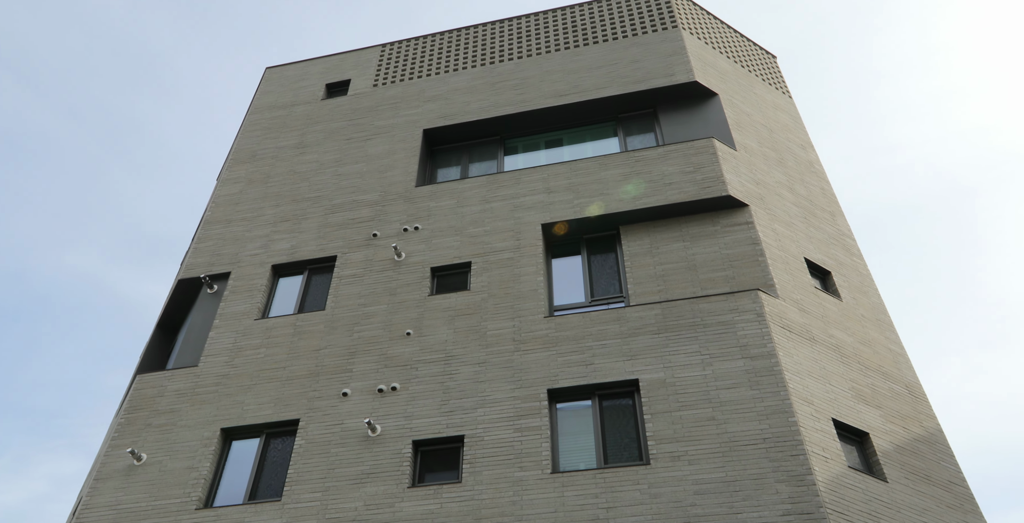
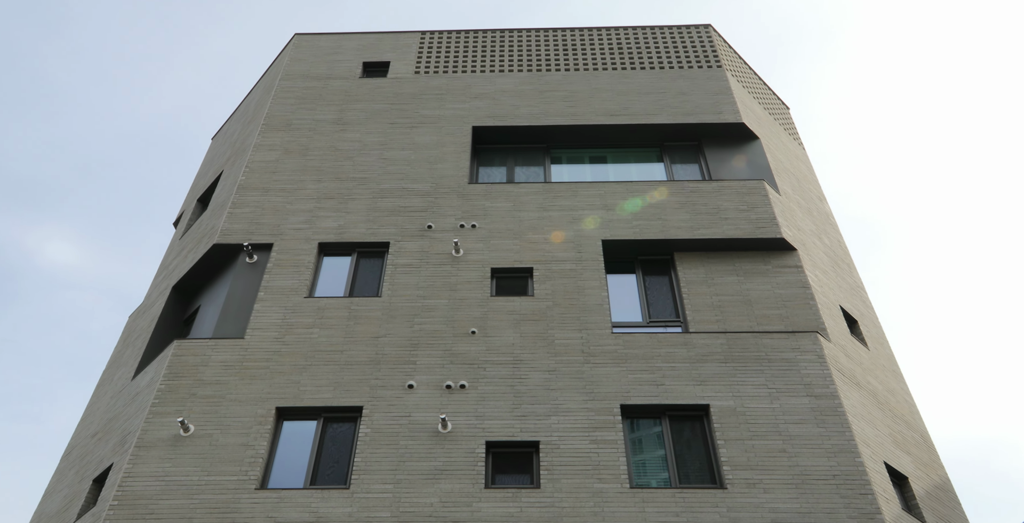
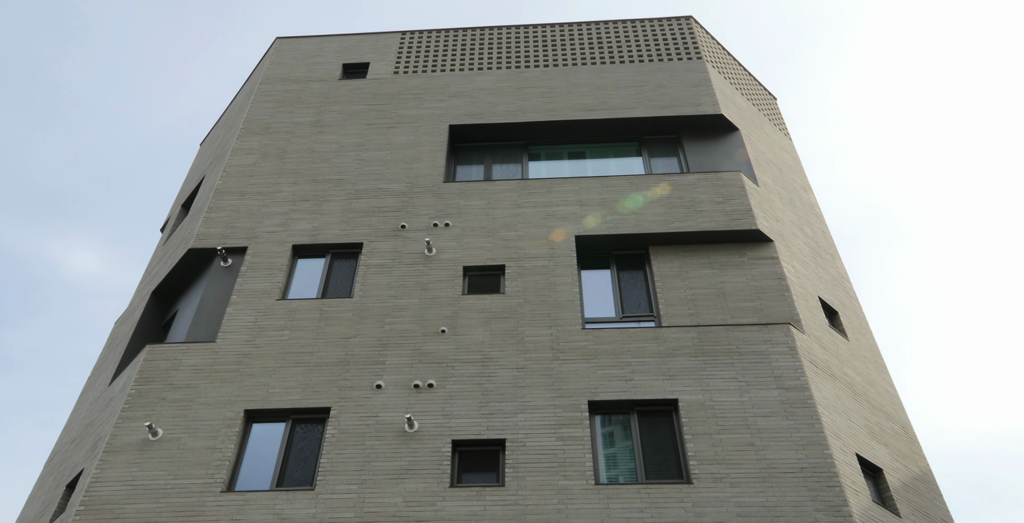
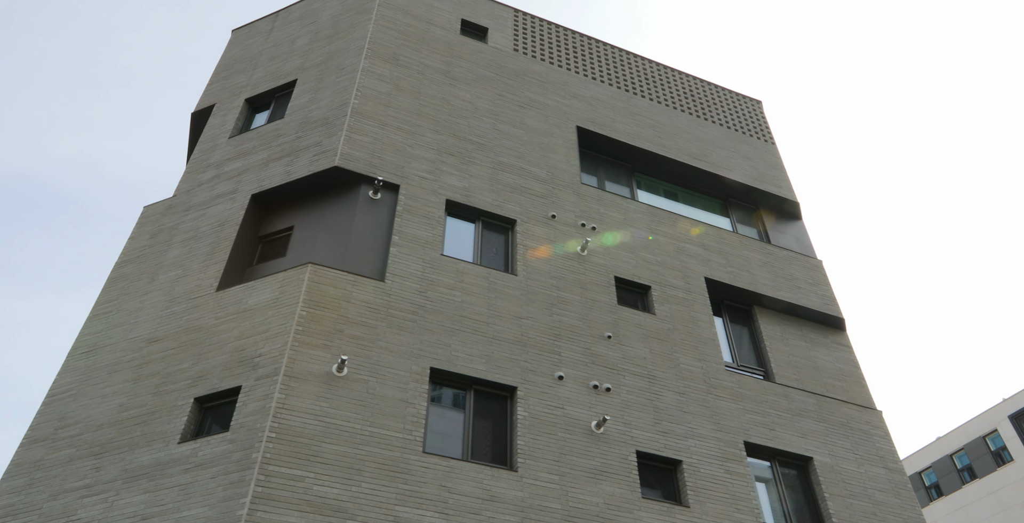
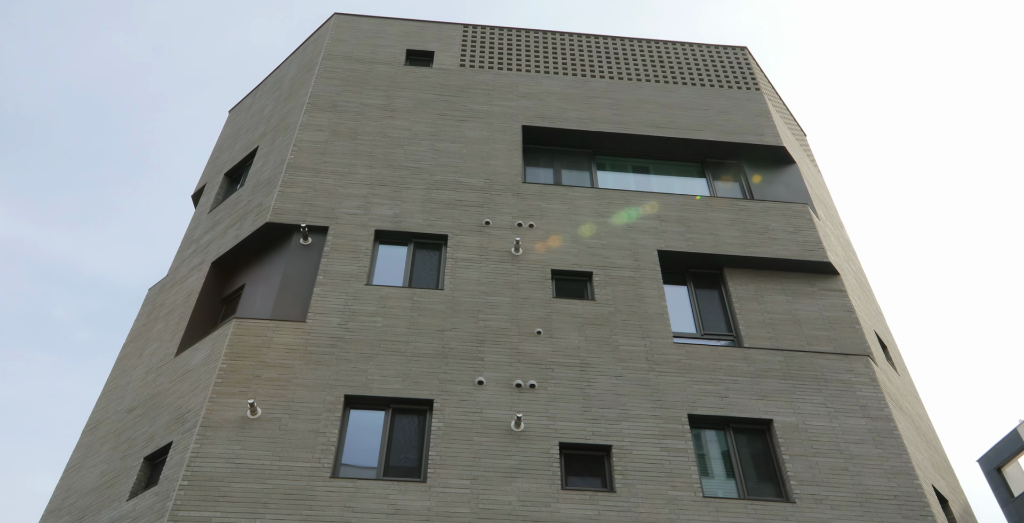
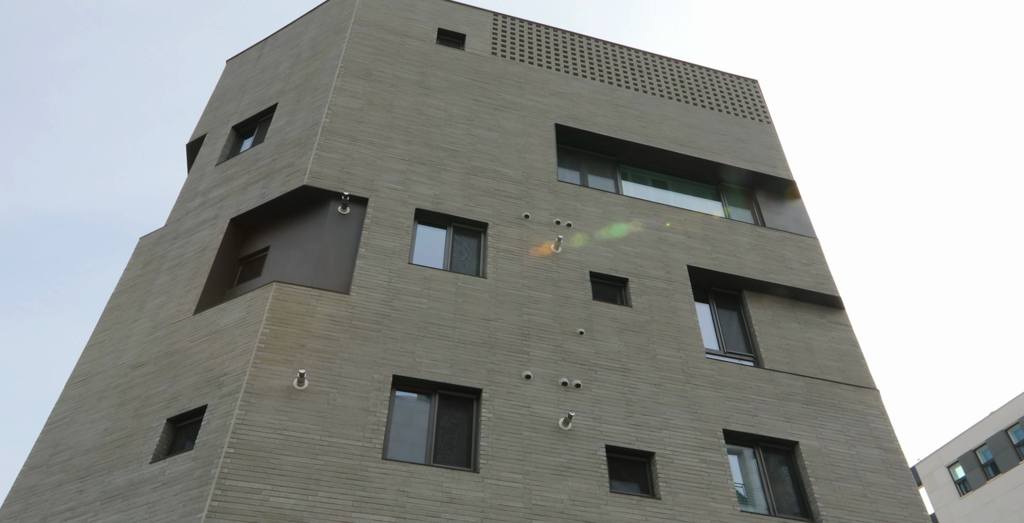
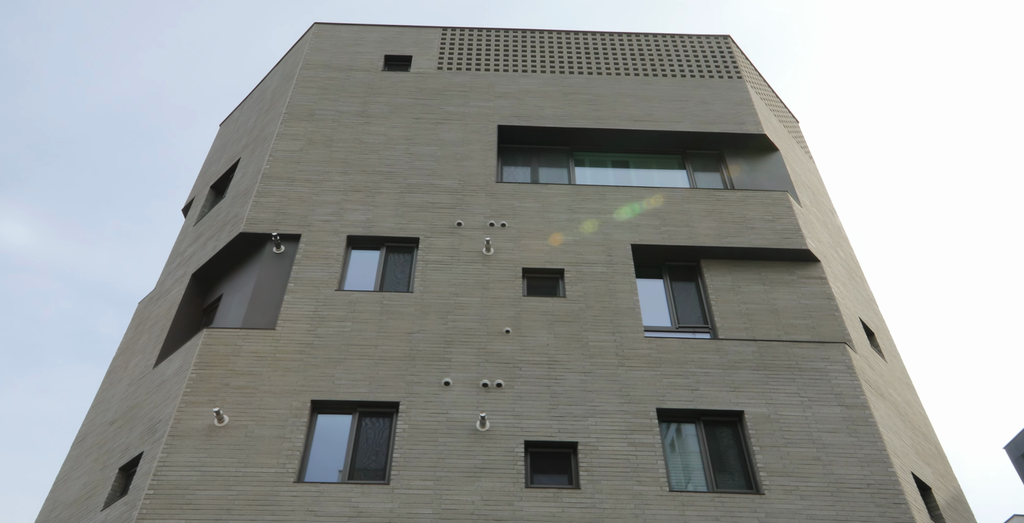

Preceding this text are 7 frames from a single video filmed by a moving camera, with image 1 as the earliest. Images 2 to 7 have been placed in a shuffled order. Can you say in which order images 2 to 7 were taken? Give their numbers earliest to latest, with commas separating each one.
3, 2, 7, 5, 6, 4
